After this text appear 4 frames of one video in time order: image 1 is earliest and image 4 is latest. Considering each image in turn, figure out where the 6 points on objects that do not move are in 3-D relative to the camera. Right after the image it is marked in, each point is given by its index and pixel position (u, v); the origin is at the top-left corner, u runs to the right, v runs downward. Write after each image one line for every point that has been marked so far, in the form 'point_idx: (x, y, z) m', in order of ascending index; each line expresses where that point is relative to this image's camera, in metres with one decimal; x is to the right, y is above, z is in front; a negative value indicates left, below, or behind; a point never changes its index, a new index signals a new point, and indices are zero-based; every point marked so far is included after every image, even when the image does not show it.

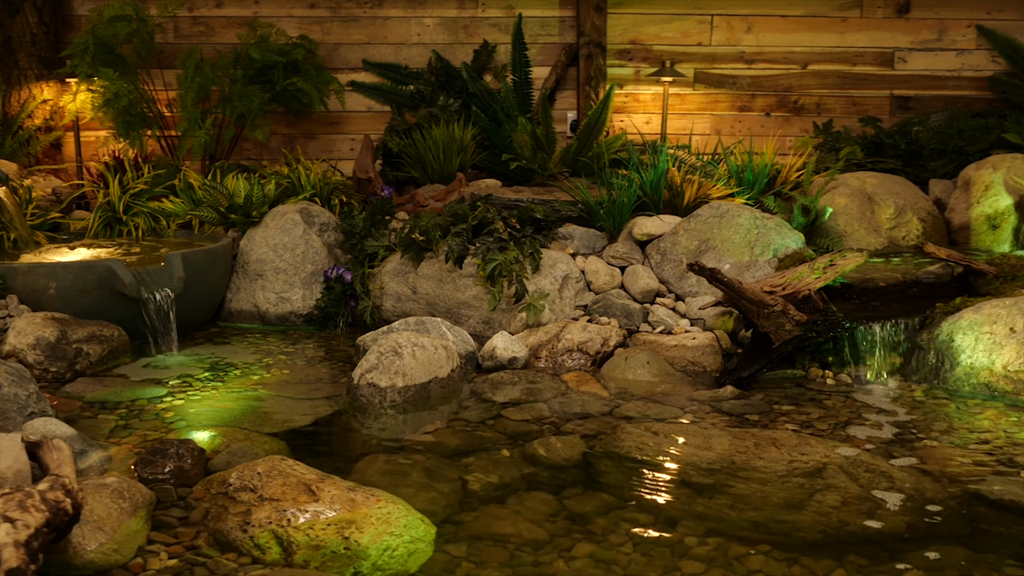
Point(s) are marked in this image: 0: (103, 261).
0: (-2.1, +0.1, +6.1) m
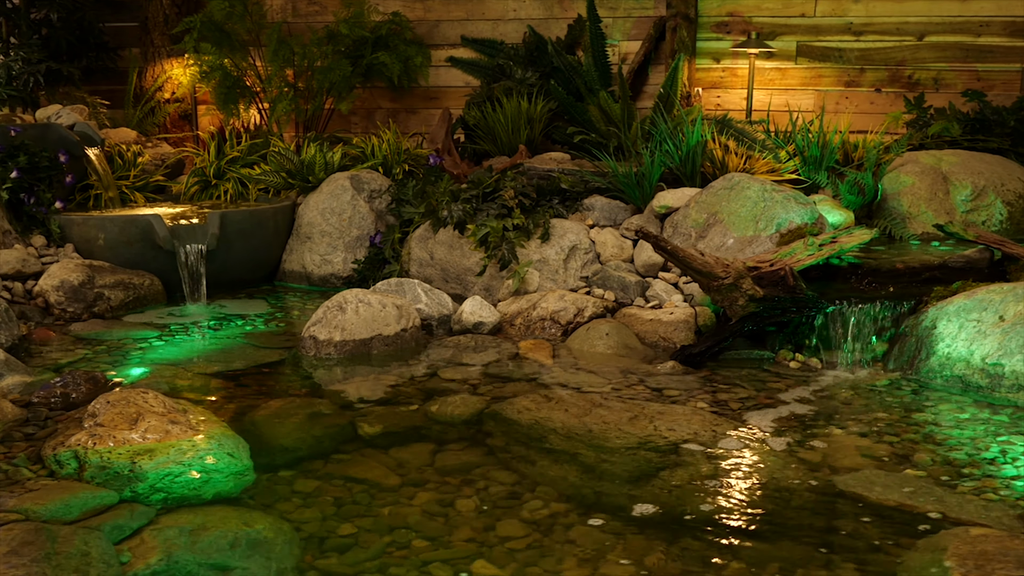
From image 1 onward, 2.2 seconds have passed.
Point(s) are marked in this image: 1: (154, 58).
0: (-2.0, +0.4, +6.6) m
1: (-2.7, +1.7, +8.9) m
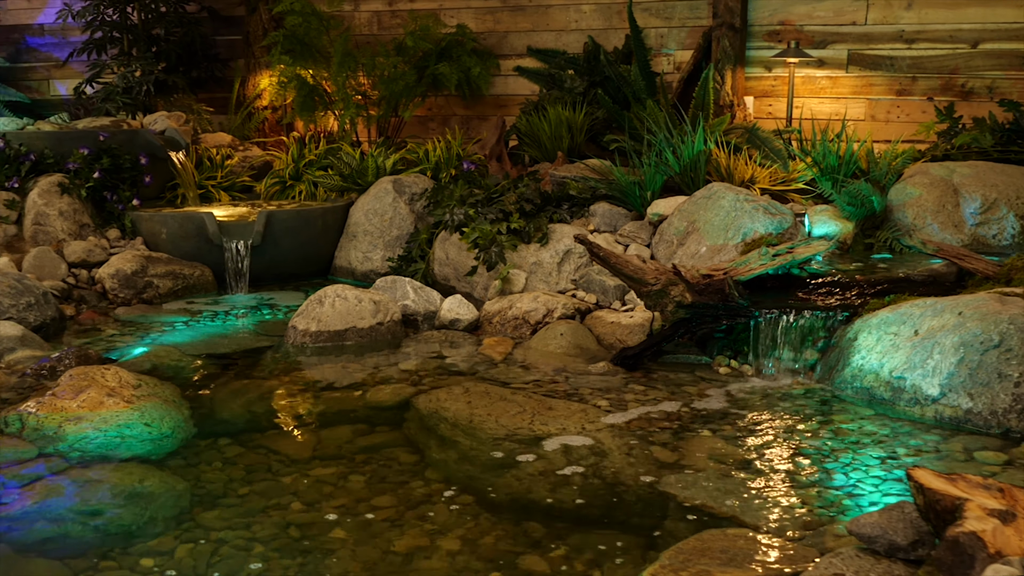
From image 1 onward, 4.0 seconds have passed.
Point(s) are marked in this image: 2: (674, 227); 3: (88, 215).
0: (-1.9, +0.5, +7.4) m
1: (-2.1, +1.8, +9.7) m
2: (+0.9, +0.3, +6.3) m
3: (-2.7, +0.5, +7.7) m
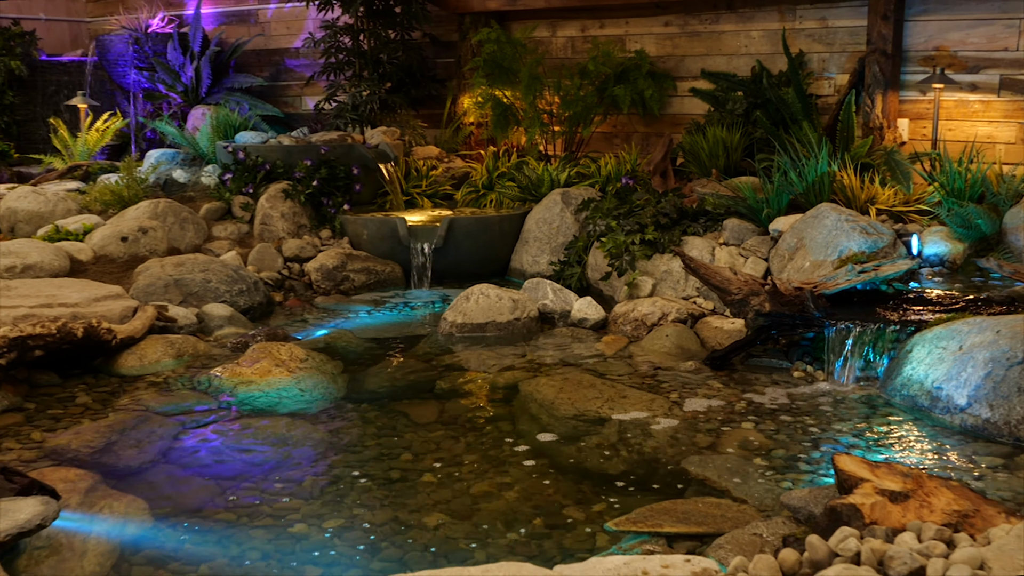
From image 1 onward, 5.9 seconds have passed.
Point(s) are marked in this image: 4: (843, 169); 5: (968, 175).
0: (-0.9, +0.5, +8.6) m
1: (-0.4, +1.8, +11.0) m
2: (+1.6, +0.3, +7.0) m
3: (-1.6, +0.5, +9.1) m
4: (+2.2, +0.8, +7.8) m
5: (+2.8, +0.7, +7.3) m
